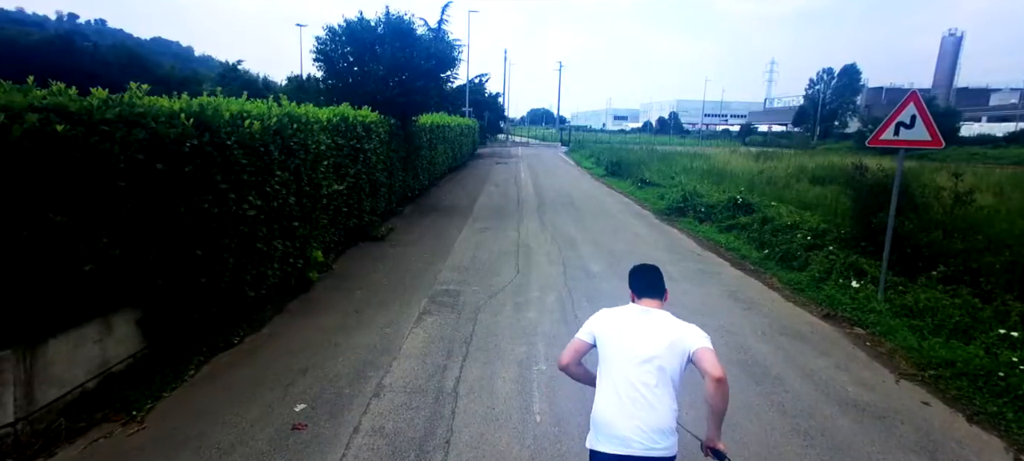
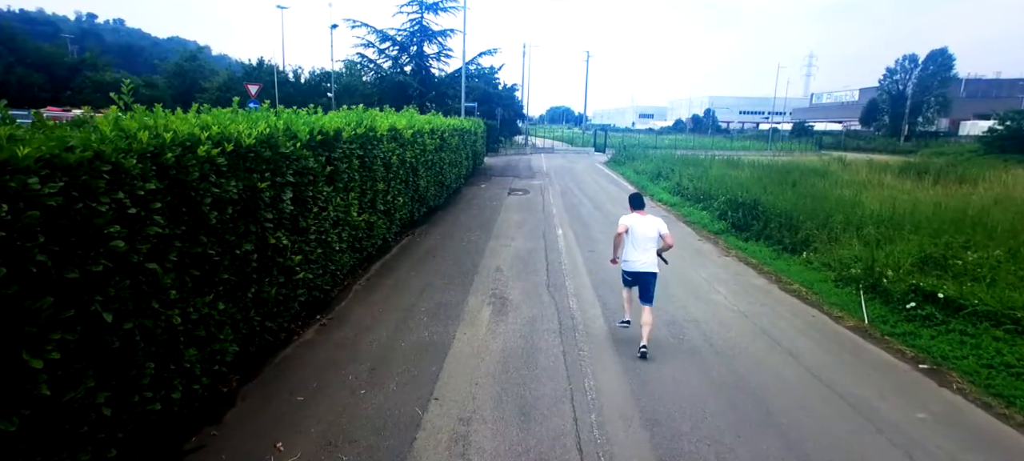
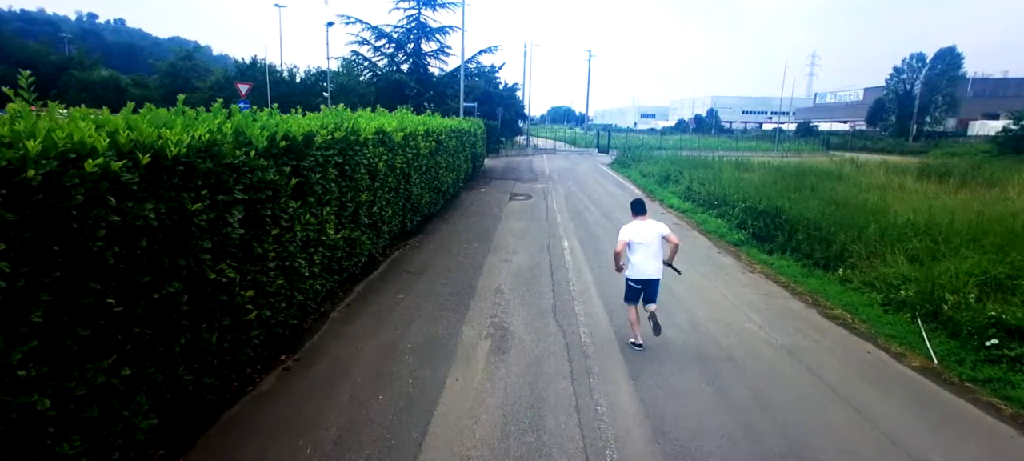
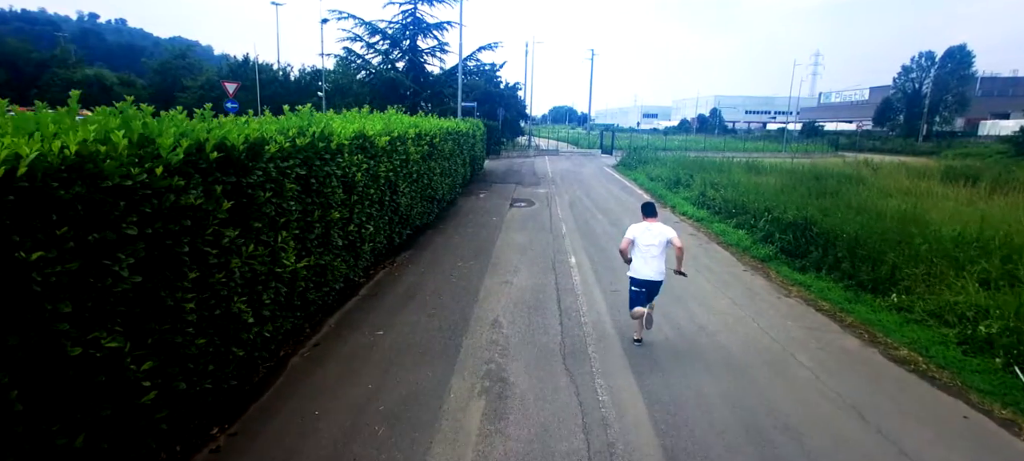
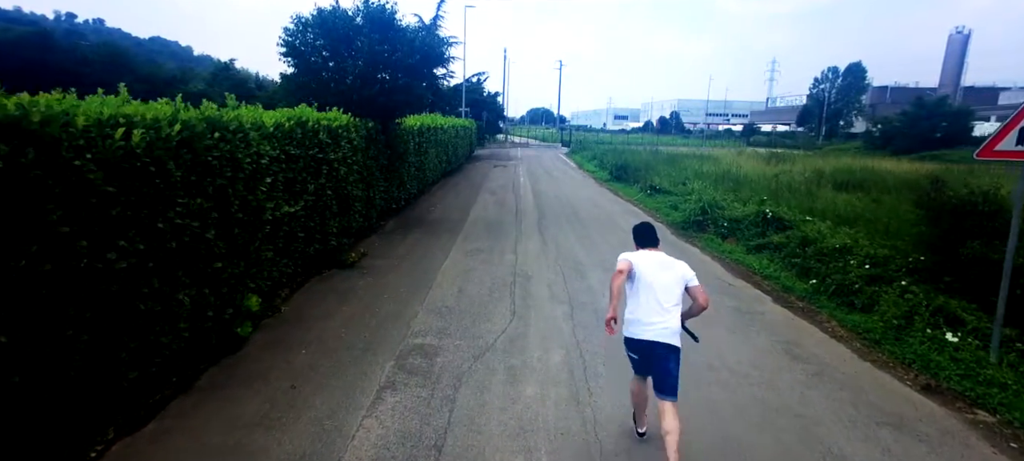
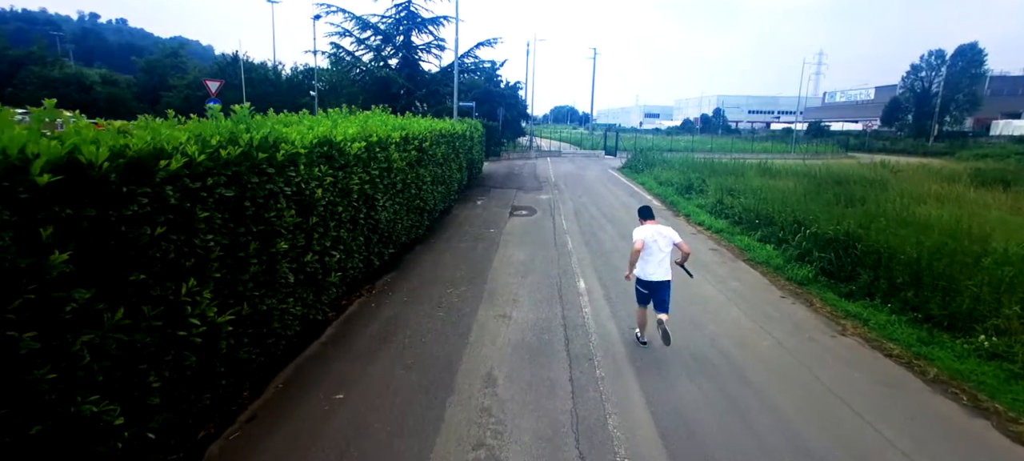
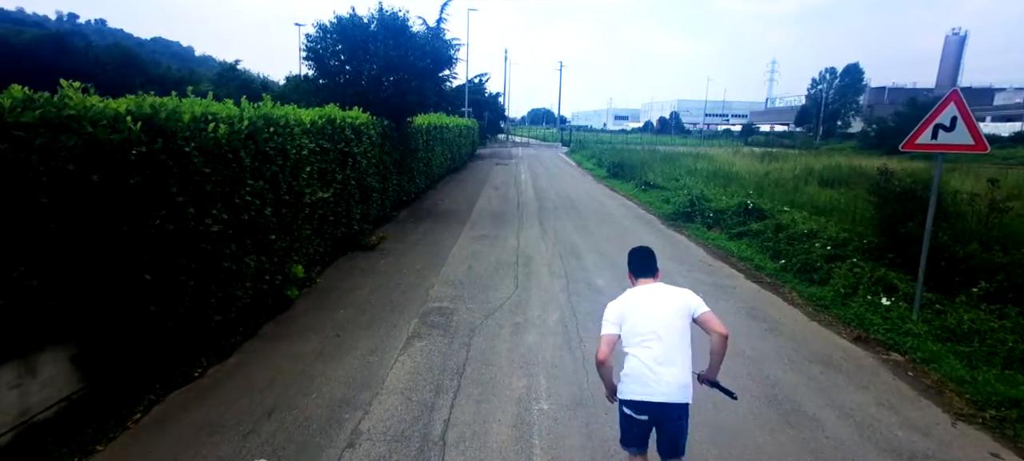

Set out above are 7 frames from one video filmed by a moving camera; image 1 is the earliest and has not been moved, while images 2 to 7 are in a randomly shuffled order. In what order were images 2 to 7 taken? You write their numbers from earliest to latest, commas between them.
7, 5, 2, 3, 4, 6
